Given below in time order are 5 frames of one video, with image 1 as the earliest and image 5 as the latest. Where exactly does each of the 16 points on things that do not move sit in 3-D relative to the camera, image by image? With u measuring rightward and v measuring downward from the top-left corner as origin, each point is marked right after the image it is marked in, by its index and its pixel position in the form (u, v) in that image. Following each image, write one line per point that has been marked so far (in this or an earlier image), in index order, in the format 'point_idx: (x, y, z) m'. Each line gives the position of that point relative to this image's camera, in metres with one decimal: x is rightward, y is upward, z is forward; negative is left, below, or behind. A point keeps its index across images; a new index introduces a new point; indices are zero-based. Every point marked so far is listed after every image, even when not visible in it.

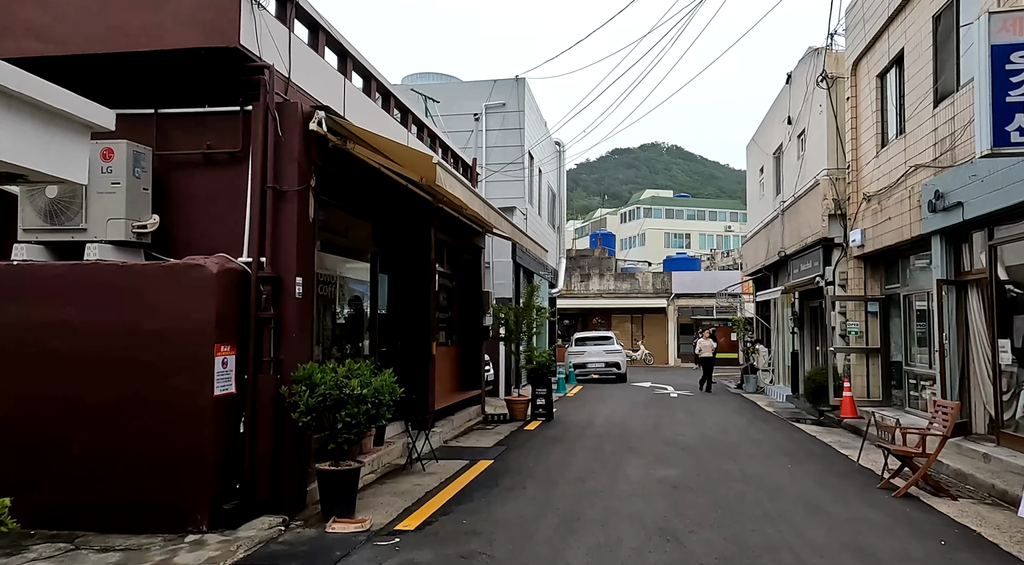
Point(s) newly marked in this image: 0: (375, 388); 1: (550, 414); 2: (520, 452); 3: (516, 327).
0: (-1.2, -0.9, +6.9) m
1: (+0.7, -2.3, +14.1) m
2: (+0.1, -2.3, +10.7) m
3: (+0.1, -0.8, +13.9) m
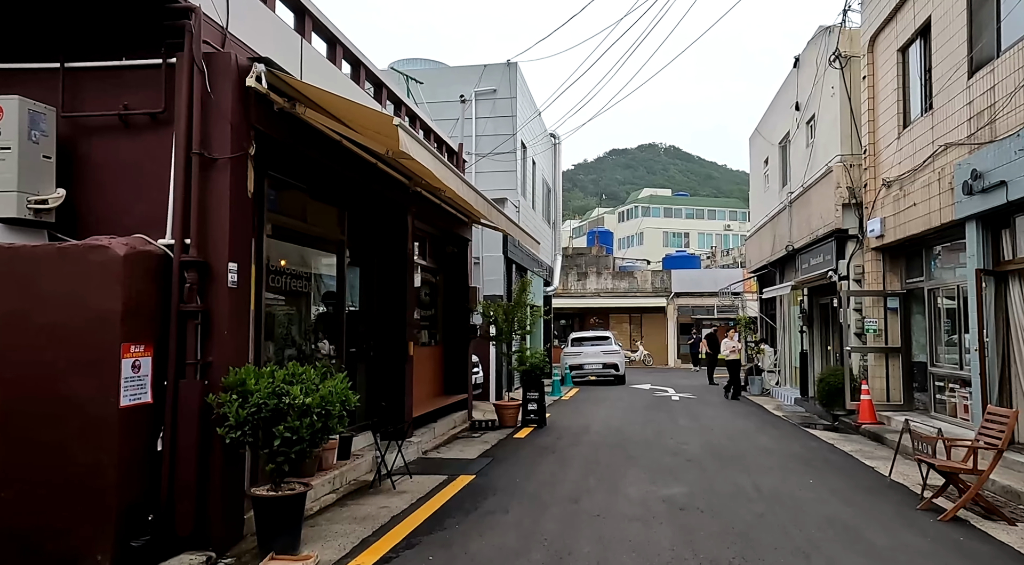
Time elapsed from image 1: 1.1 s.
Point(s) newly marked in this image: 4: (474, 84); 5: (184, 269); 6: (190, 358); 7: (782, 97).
0: (-1.4, -0.8, +5.6) m
1: (+0.5, -2.2, +12.9) m
2: (-0.1, -2.2, +9.5) m
3: (-0.1, -0.7, +12.7) m
4: (-0.9, +4.4, +17.6) m
5: (-2.4, +0.1, +5.8) m
6: (-2.3, -0.6, +5.7) m
7: (+6.3, +4.3, +18.4) m
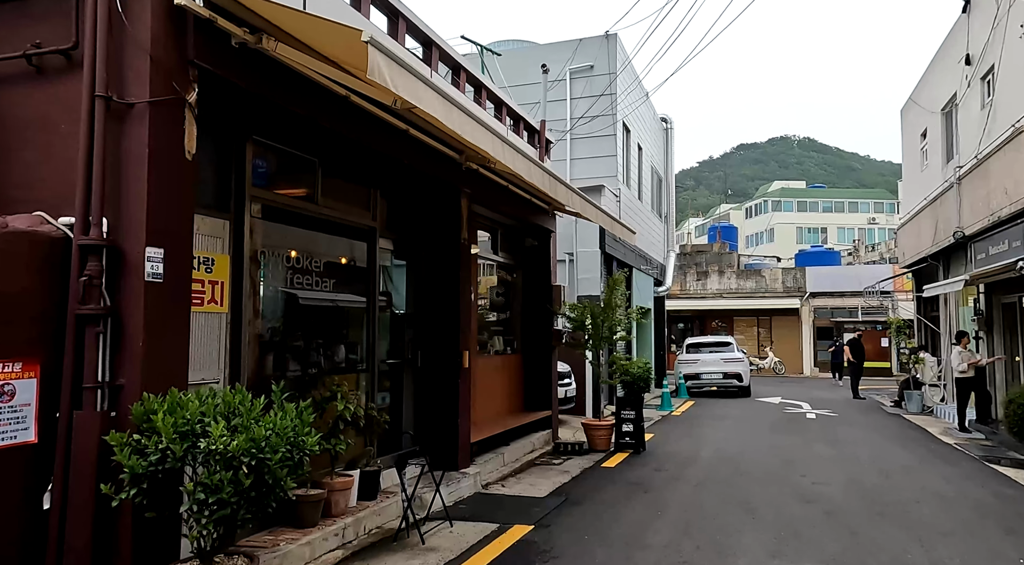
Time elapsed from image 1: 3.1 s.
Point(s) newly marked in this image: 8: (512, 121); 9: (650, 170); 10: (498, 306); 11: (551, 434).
0: (-1.3, -0.8, +3.9) m
1: (+1.7, -2.2, +10.7) m
2: (+0.7, -2.1, +7.5) m
3: (+1.1, -0.7, +10.6) m
4: (+1.1, +4.4, +15.7) m
5: (-2.3, +0.1, +4.2) m
6: (-2.2, -0.5, +4.1) m
7: (+8.3, +4.4, +15.3) m
8: (0.0, +2.3, +11.2) m
9: (+3.2, +2.7, +18.7) m
10: (-0.2, -0.3, +10.3) m
11: (+0.5, -2.1, +10.7) m
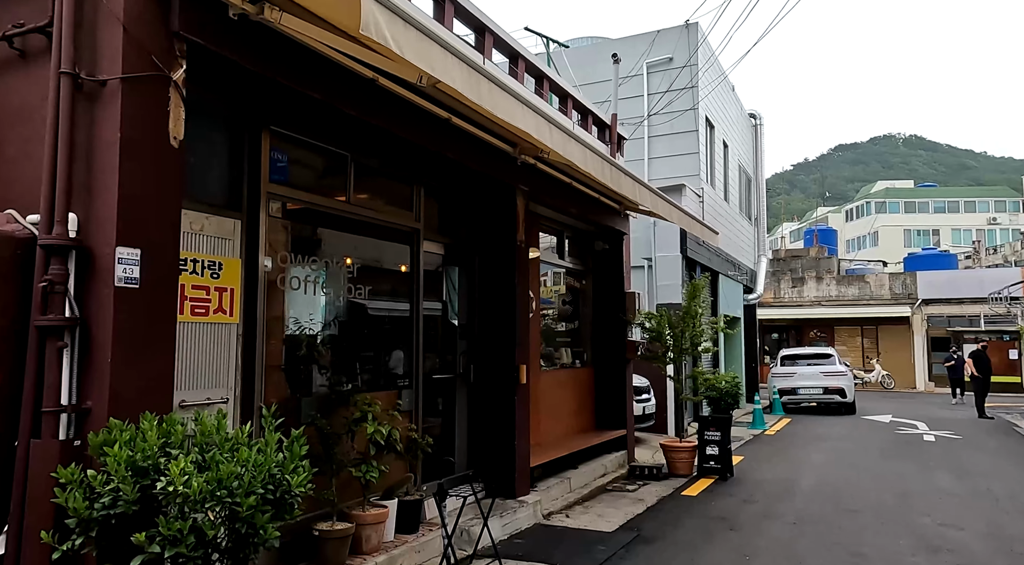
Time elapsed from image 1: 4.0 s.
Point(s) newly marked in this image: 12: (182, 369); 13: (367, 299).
0: (-1.2, -0.8, +3.2) m
1: (+2.6, -2.3, +9.6) m
2: (+1.2, -2.2, +6.5) m
3: (+2.0, -0.7, +9.6) m
4: (+2.4, +4.2, +14.7) m
5: (-2.1, +0.1, +3.6) m
6: (-2.1, -0.5, +3.5) m
7: (+9.6, +4.3, +13.5) m
8: (+0.9, +2.2, +10.4) m
9: (+5.0, +2.5, +17.5) m
10: (+0.6, -0.4, +9.5) m
11: (+1.4, -2.1, +9.8) m
12: (-1.9, -0.5, +4.5) m
13: (-1.1, -0.1, +6.2) m
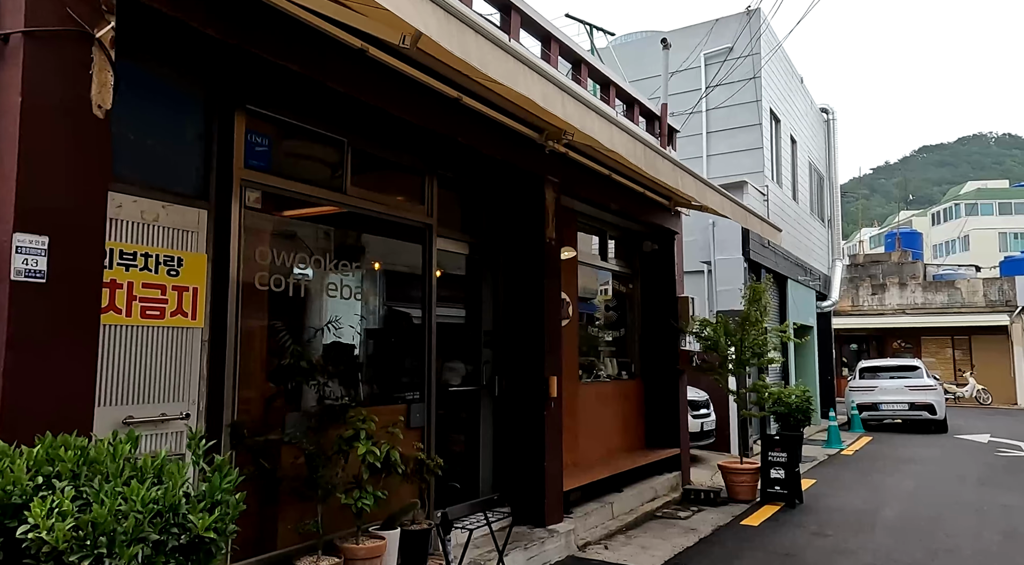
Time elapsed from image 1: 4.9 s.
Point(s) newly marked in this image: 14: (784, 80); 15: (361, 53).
0: (-1.3, -0.7, +2.5) m
1: (+3.1, -2.3, +8.5) m
2: (+1.3, -2.1, +5.6) m
3: (+2.4, -0.8, +8.6) m
4: (+3.3, +4.1, +13.7) m
5: (-2.2, +0.1, +3.0) m
6: (-2.2, -0.5, +2.9) m
7: (+10.3, +4.3, +11.9) m
8: (+1.4, +2.1, +9.6) m
9: (+6.1, +2.4, +16.2) m
10: (+1.1, -0.4, +8.6) m
11: (+1.9, -2.2, +8.8) m
12: (-1.9, -0.5, +3.9) m
13: (-1.0, -0.1, +5.6) m
14: (+4.9, +3.7, +14.4) m
15: (-0.9, +1.4, +4.7) m
